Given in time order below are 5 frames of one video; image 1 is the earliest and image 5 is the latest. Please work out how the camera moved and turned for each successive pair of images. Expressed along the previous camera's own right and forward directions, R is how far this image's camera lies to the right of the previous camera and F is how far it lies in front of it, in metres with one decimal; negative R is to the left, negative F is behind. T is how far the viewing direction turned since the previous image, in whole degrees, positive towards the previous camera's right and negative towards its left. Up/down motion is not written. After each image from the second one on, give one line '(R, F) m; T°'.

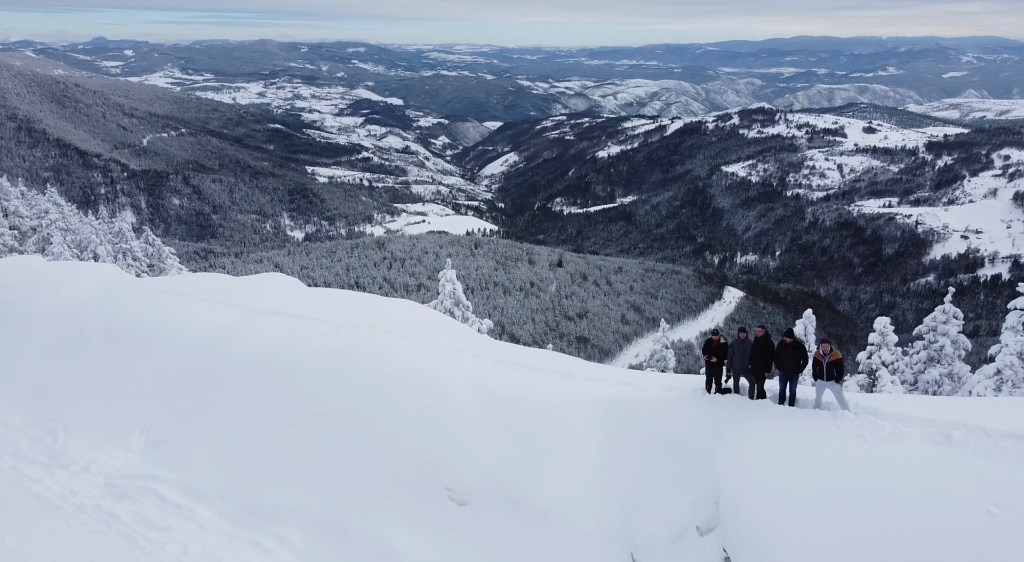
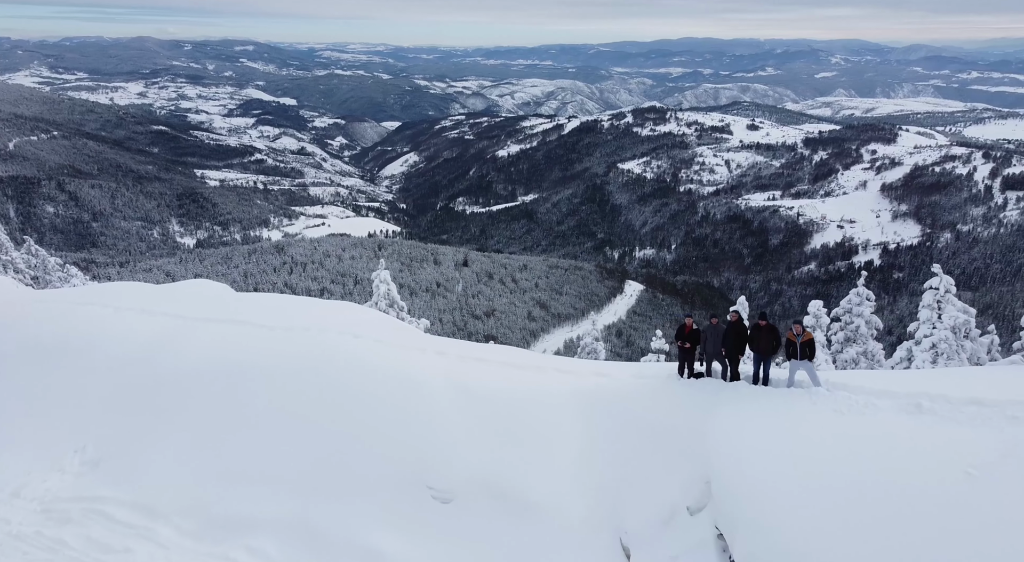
(-1.2, +0.1) m; +6°
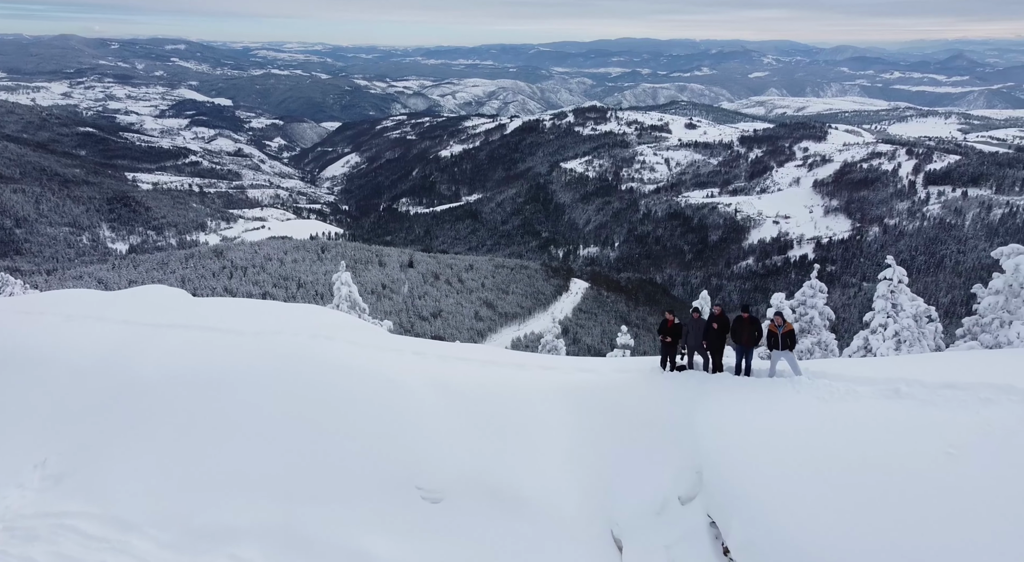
(-0.7, 0.0) m; +4°
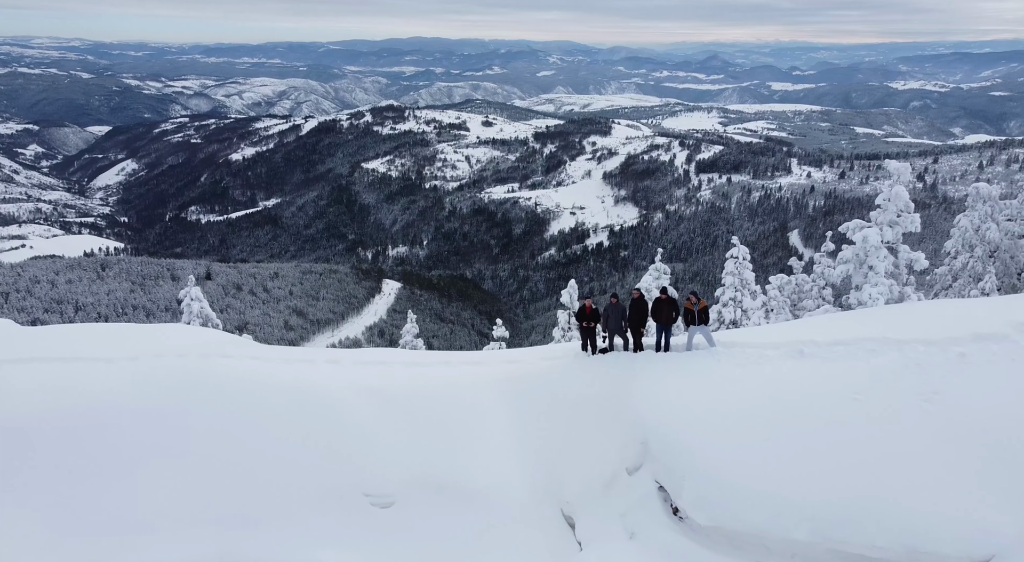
(-2.1, -0.2) m; +13°
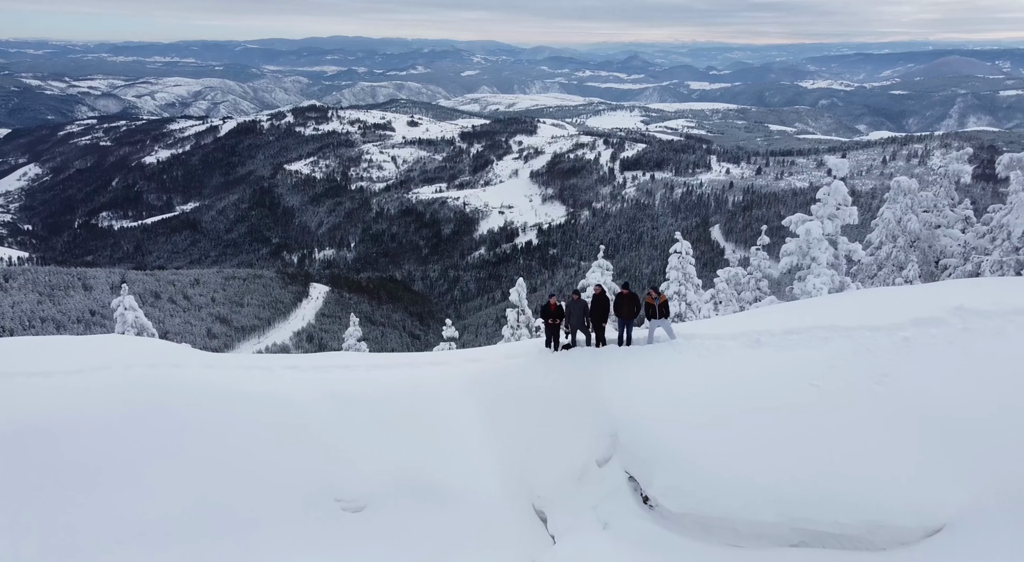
(-0.6, -0.1) m; +5°
